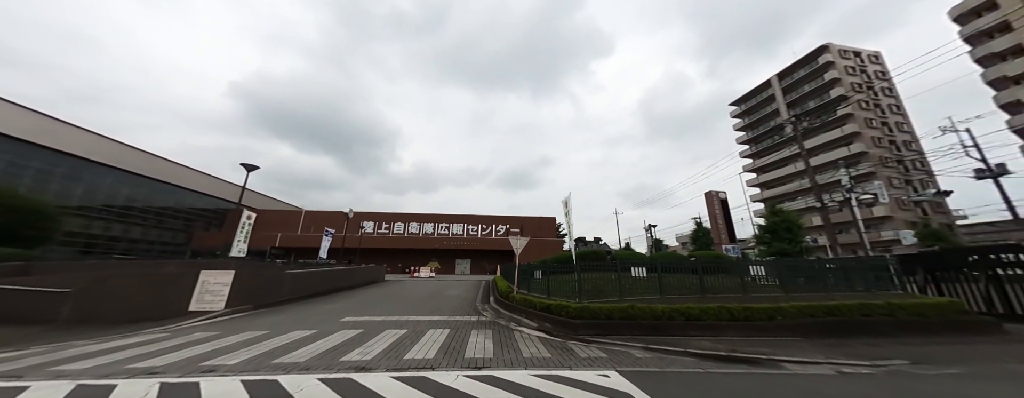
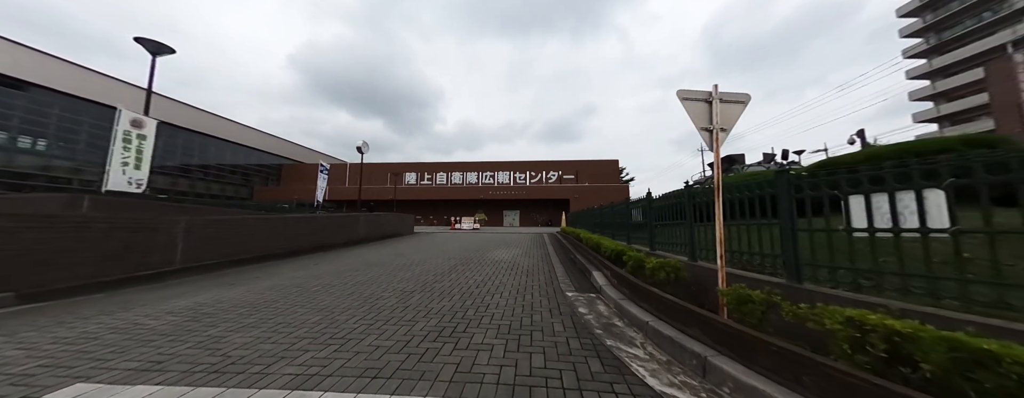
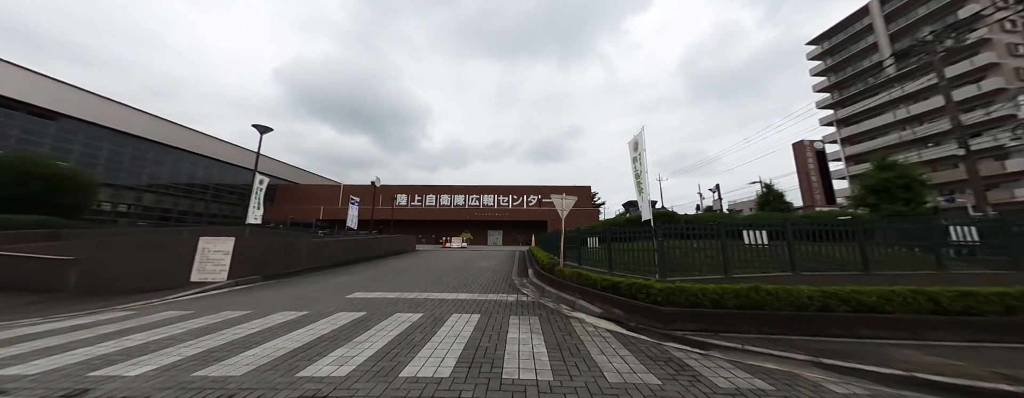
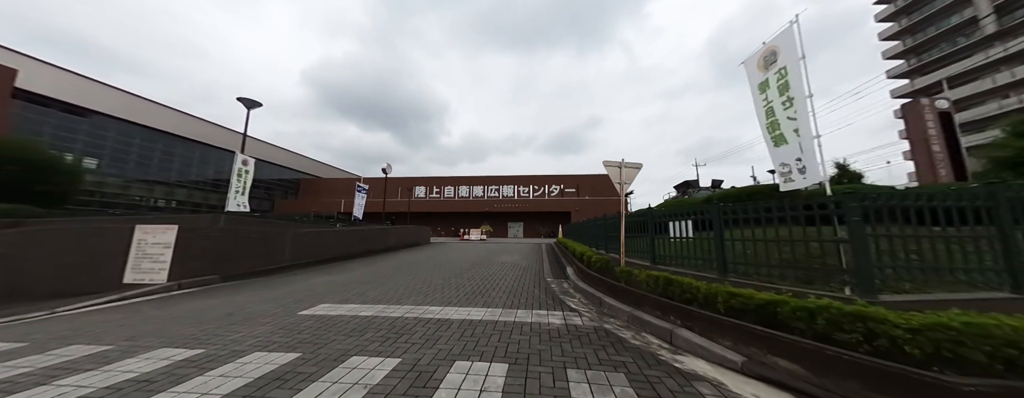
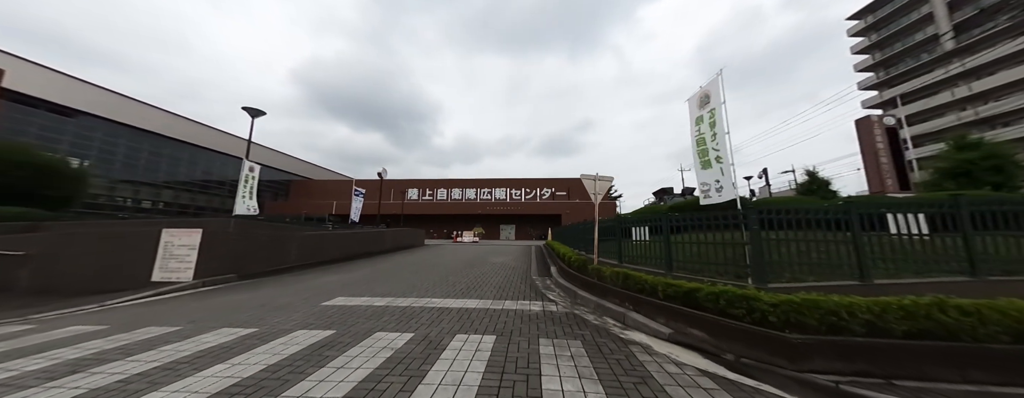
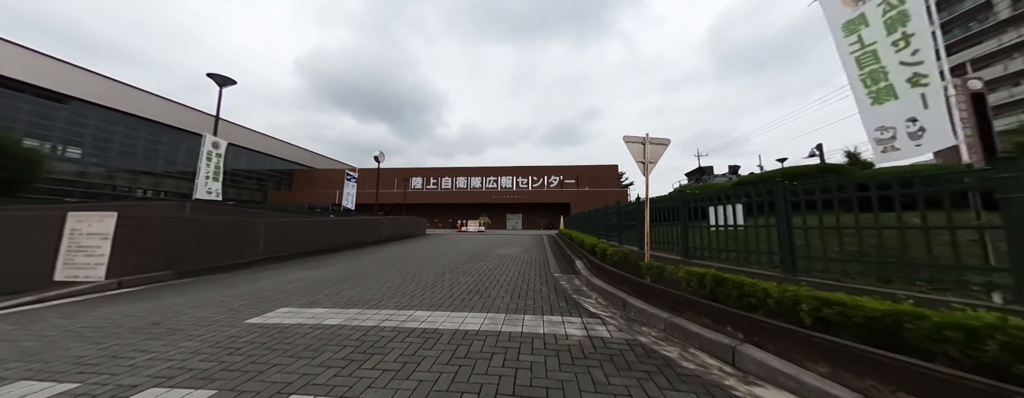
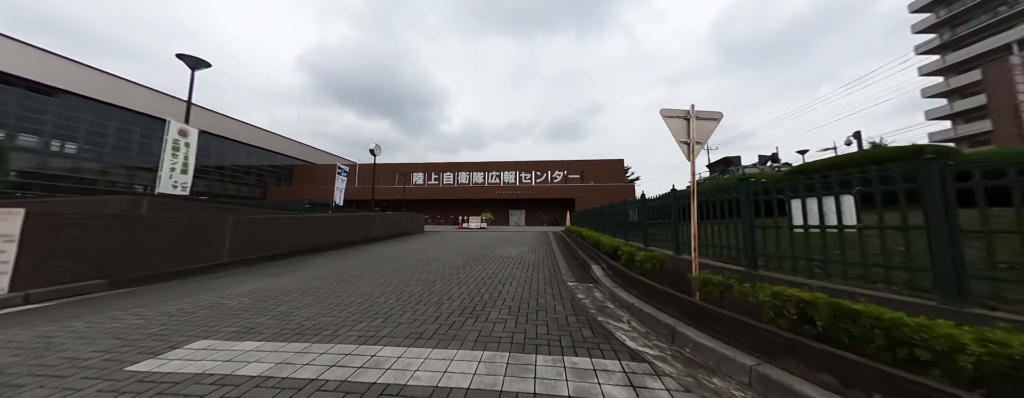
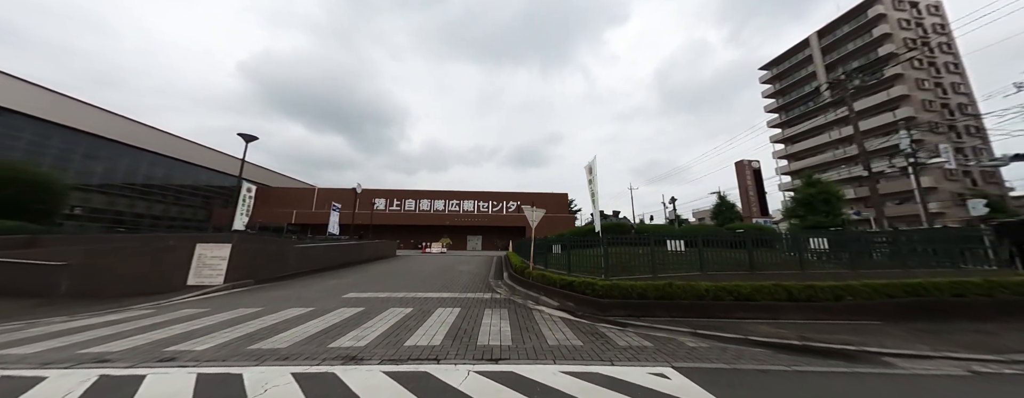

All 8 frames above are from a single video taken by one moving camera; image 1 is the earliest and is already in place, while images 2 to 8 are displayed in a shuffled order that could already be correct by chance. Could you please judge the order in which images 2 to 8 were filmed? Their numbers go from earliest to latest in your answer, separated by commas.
8, 3, 5, 4, 6, 7, 2
